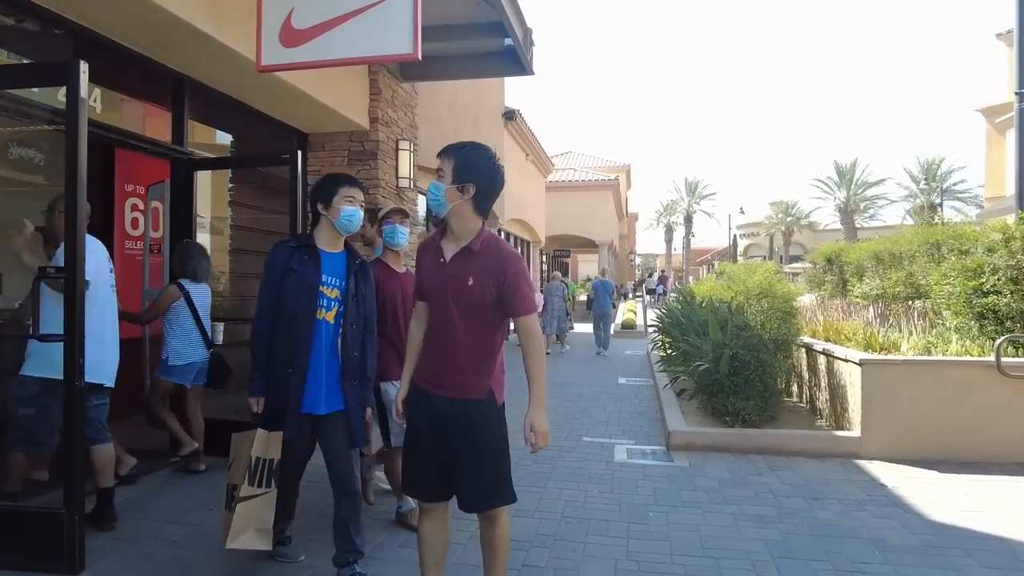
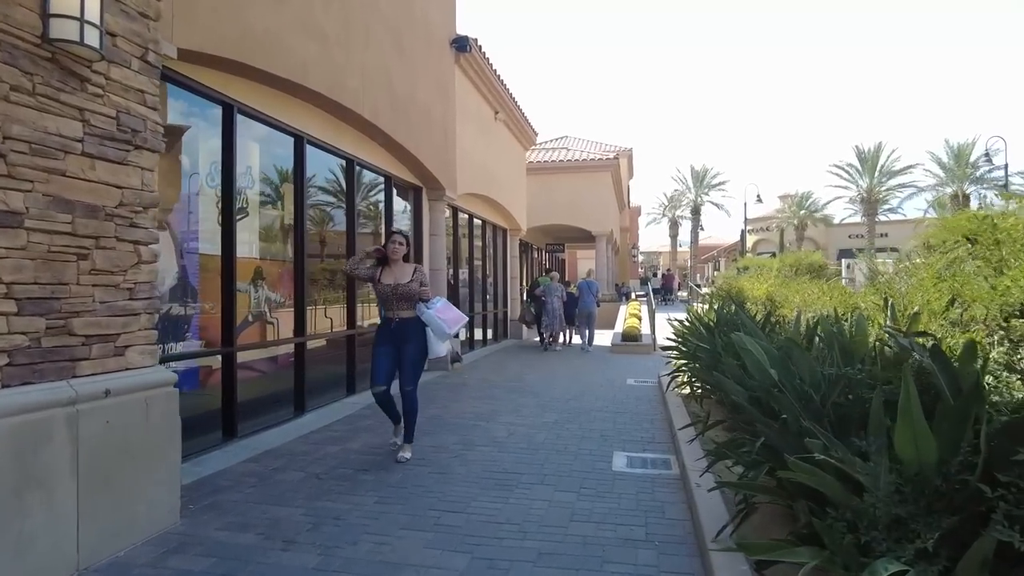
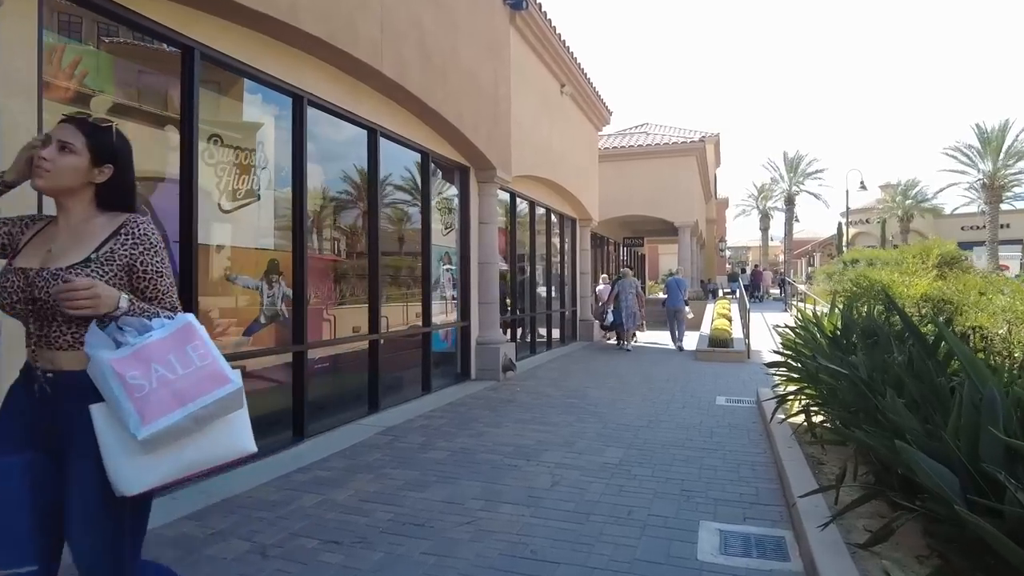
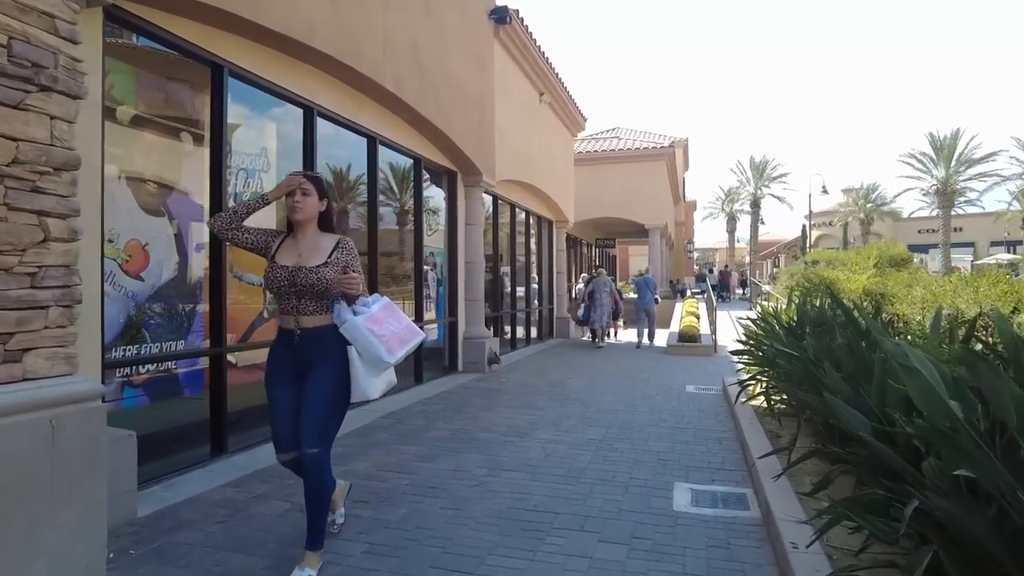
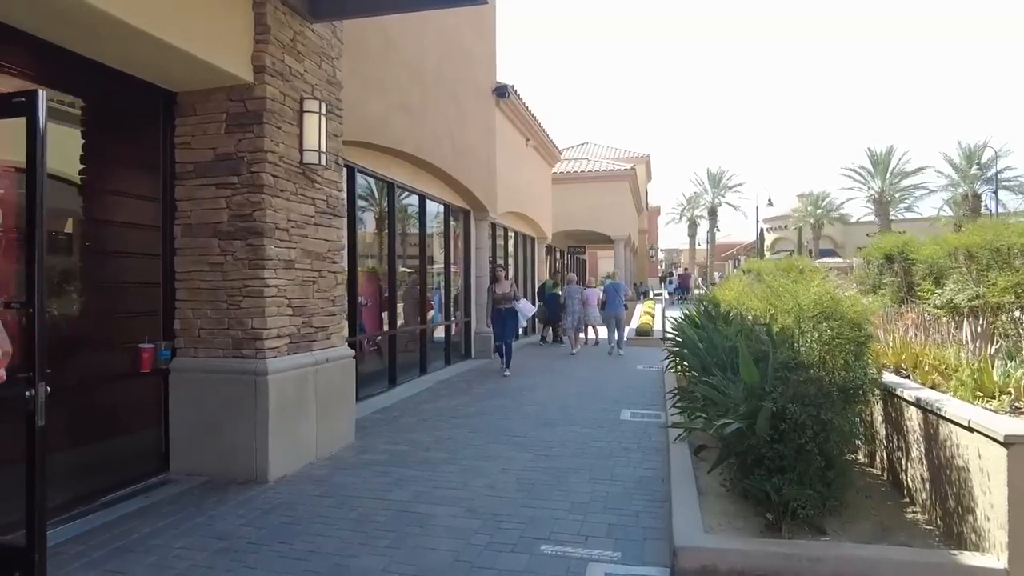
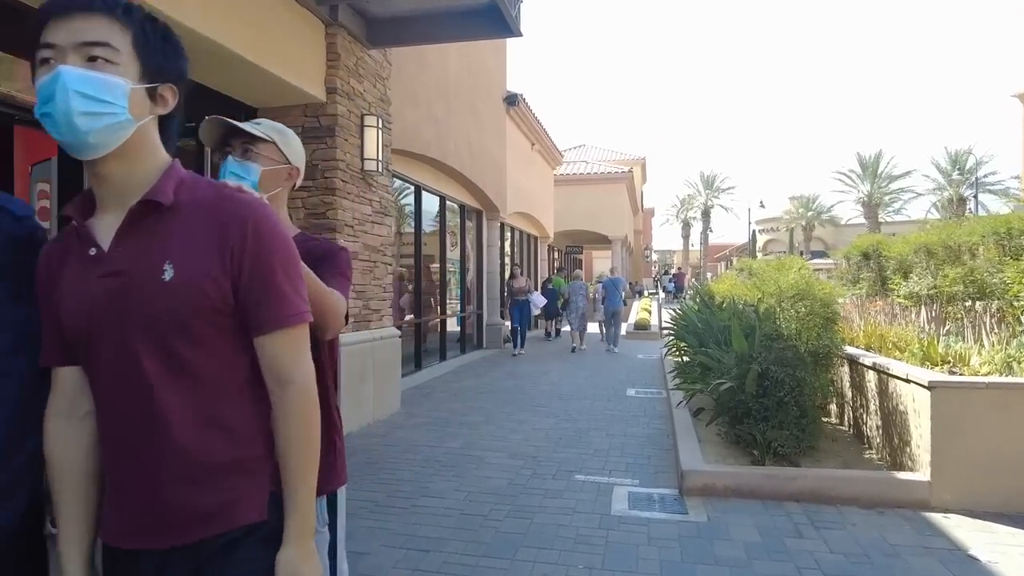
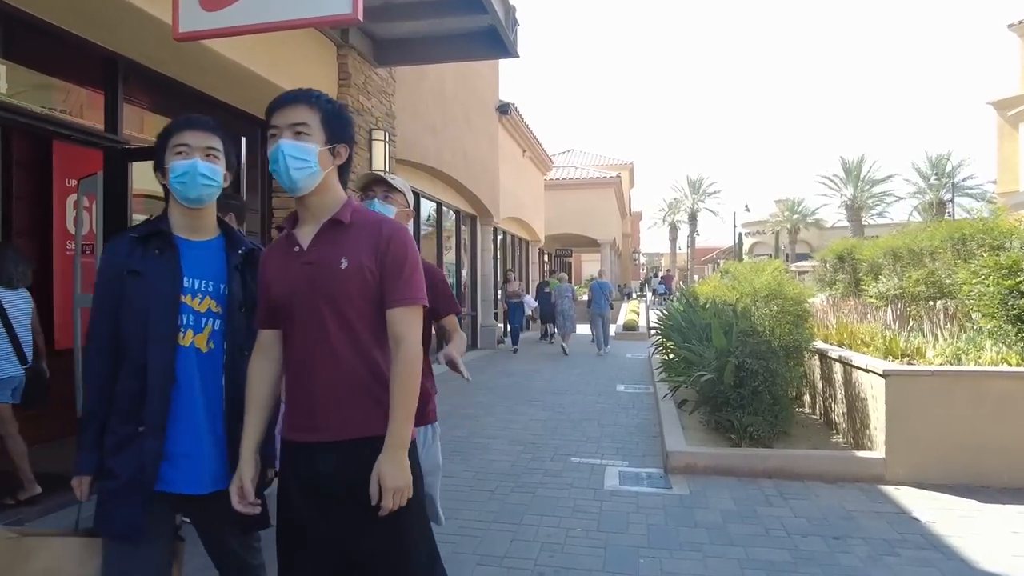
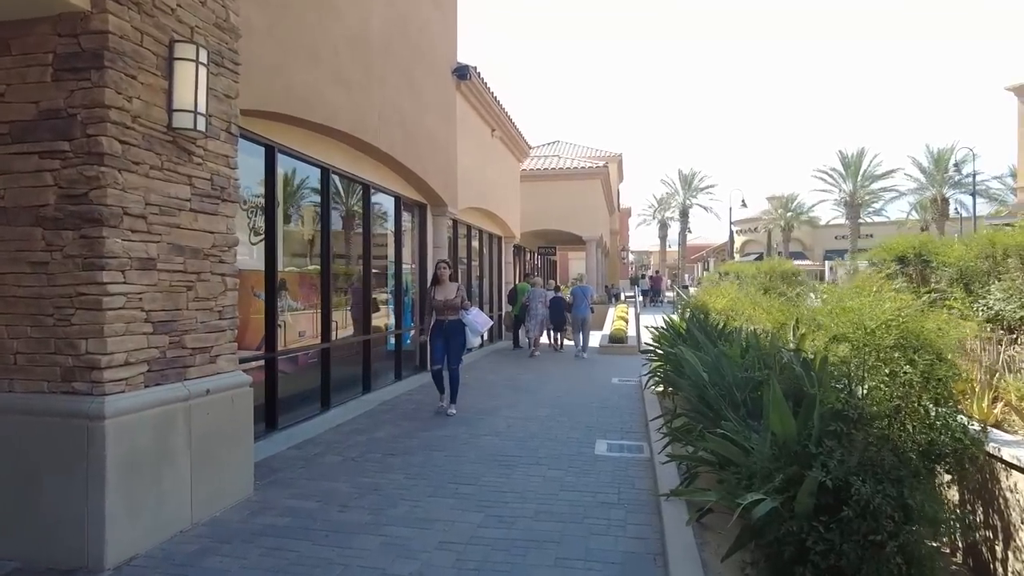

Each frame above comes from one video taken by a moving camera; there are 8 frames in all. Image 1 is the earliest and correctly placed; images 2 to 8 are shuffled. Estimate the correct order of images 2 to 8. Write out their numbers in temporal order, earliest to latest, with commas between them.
7, 6, 5, 8, 2, 4, 3
